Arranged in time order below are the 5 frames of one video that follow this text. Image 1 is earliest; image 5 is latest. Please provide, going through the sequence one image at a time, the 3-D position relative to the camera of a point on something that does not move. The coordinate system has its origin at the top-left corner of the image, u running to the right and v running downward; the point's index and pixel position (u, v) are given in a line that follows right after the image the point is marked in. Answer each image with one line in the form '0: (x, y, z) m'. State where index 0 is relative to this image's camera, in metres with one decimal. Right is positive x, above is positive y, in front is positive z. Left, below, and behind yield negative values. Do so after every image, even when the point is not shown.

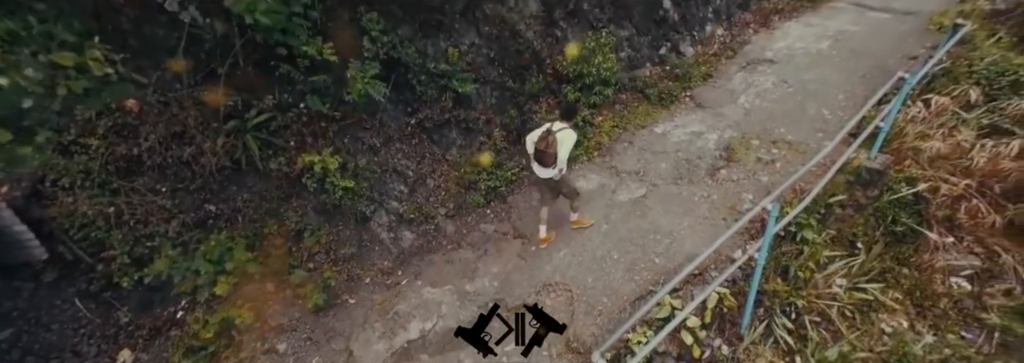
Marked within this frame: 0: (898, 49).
0: (+5.7, +1.9, +6.2) m
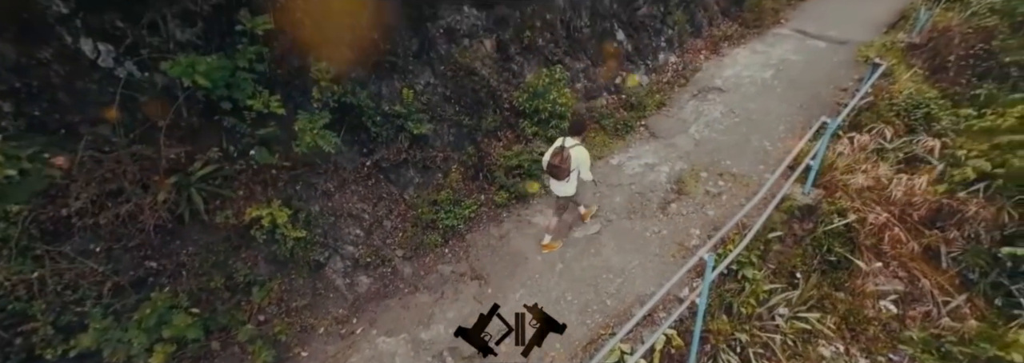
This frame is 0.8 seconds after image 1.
0: (+5.0, +1.6, +6.7) m
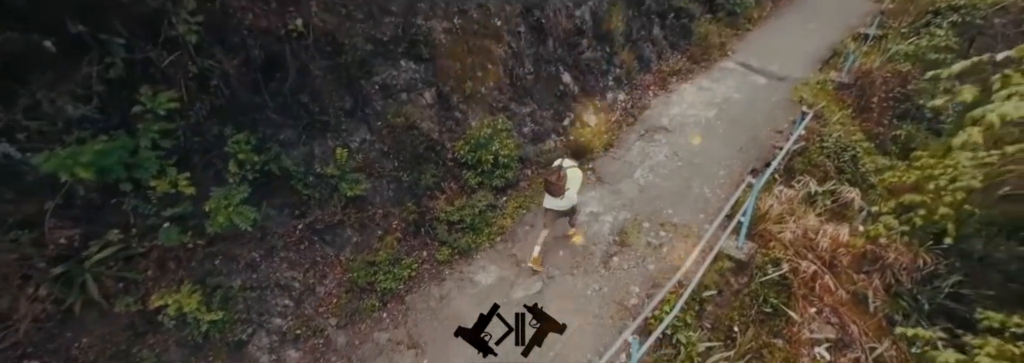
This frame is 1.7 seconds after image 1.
0: (+4.2, +1.0, +6.9) m
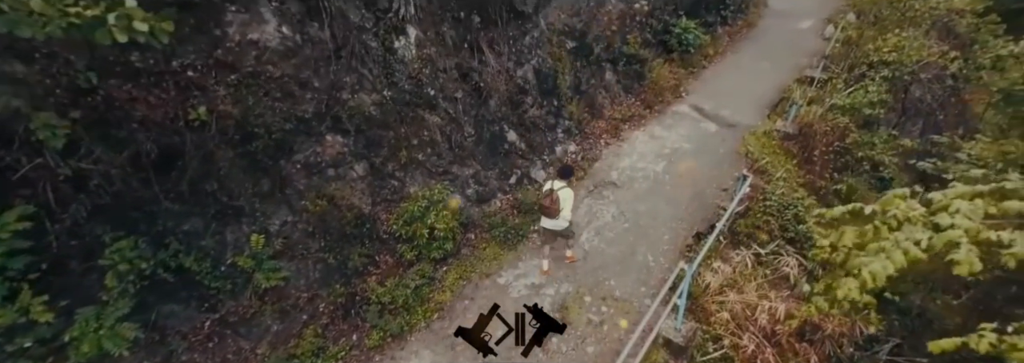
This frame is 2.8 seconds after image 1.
0: (+3.3, +0.1, +6.9) m
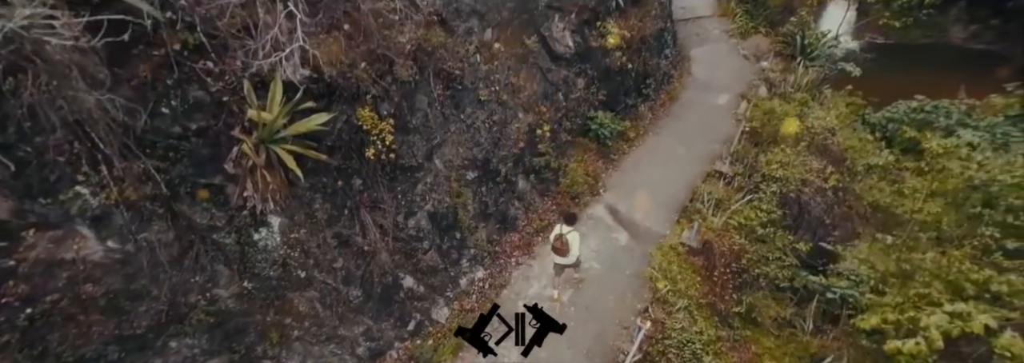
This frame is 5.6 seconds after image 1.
0: (+1.8, -2.0, +7.0) m
